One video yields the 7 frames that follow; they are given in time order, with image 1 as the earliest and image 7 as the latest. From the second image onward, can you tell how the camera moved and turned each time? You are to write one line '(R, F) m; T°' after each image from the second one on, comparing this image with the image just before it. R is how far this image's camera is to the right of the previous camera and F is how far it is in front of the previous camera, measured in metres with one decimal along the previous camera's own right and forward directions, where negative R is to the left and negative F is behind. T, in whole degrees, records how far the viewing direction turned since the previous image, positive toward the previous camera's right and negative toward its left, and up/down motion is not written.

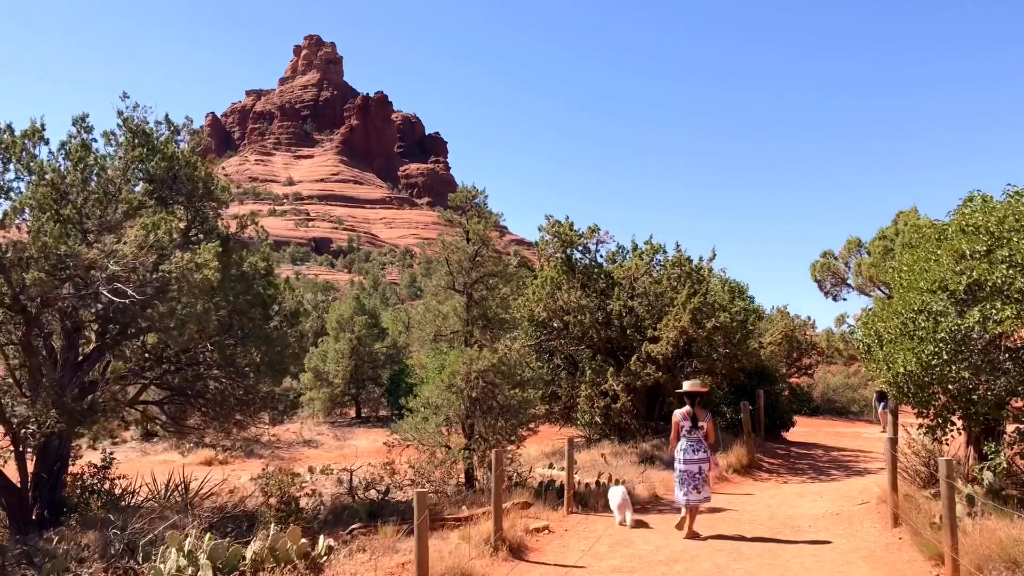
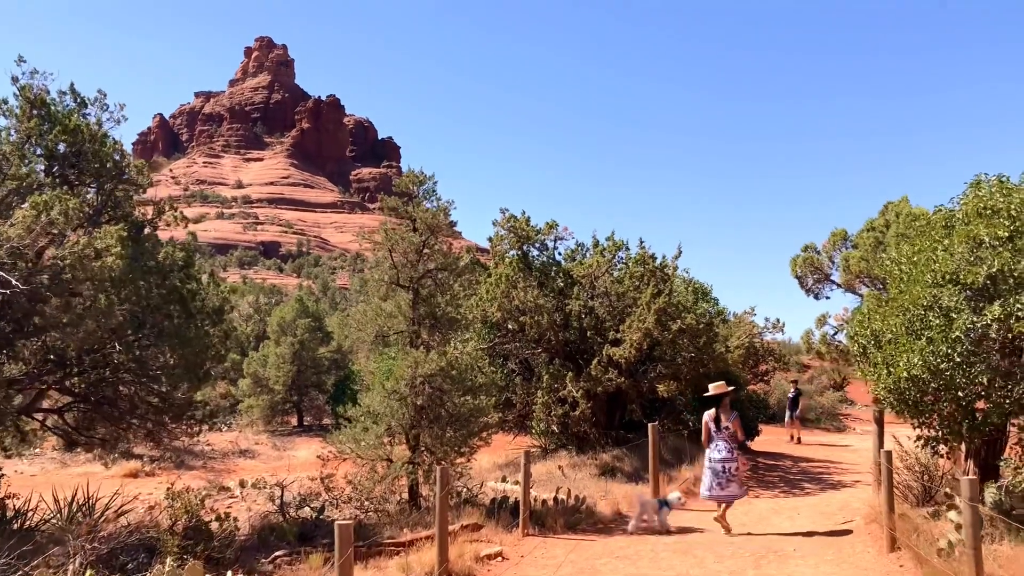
(0.0, +1.1) m; +3°
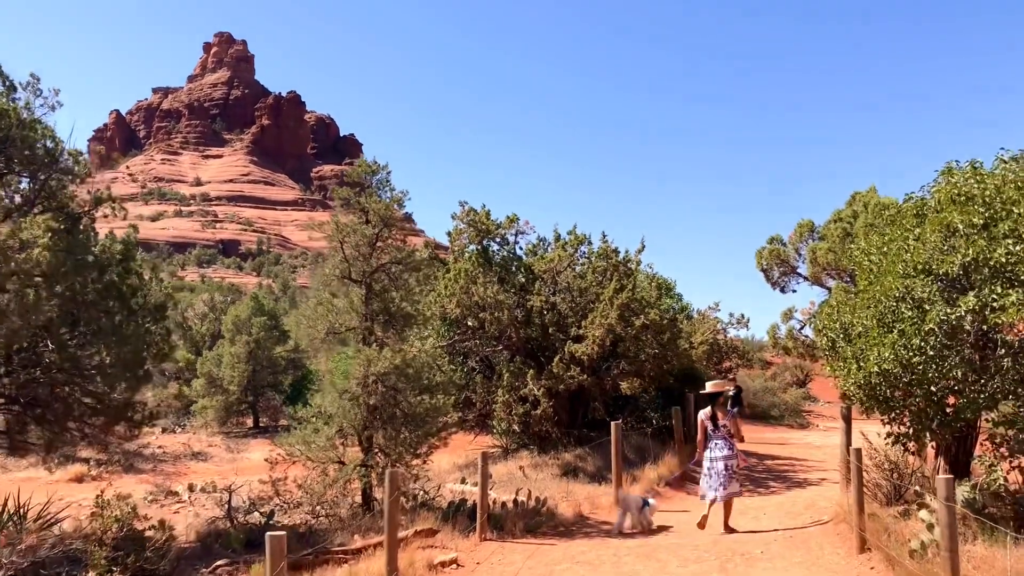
(+0.1, +0.4) m; +2°
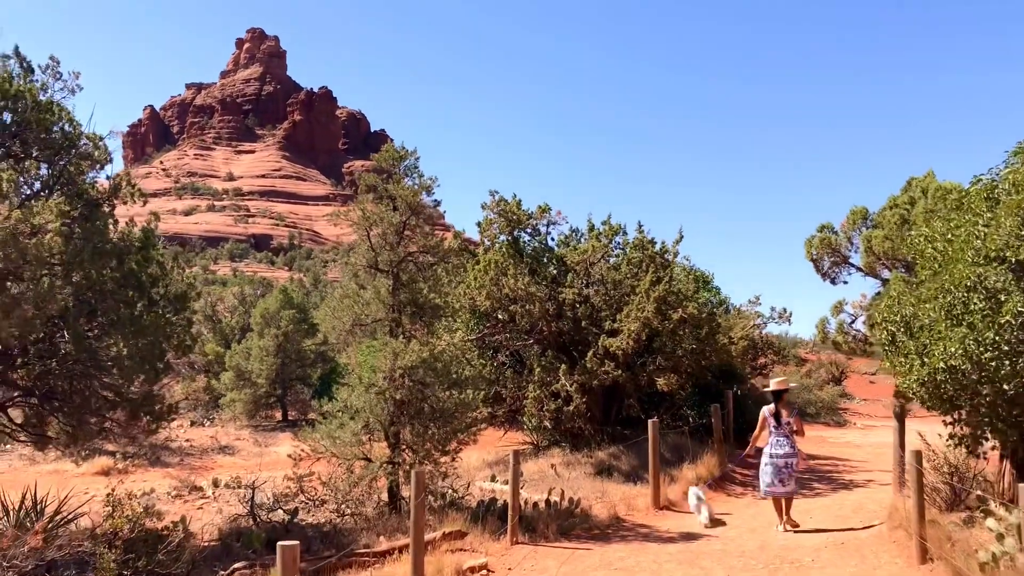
(0.0, +0.5) m; -2°
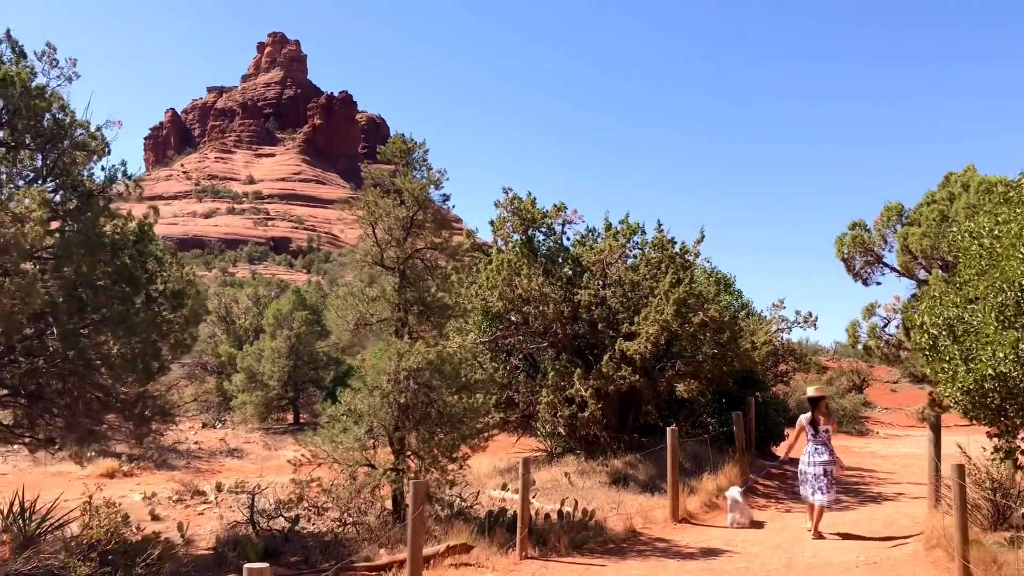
(+0.1, +0.5) m; -1°
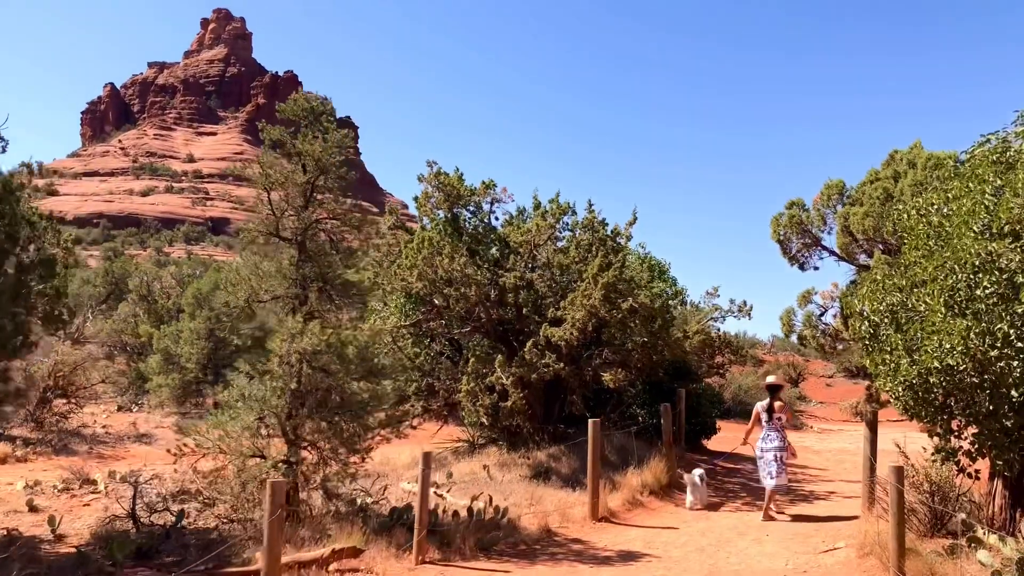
(+0.3, +0.8) m; +3°
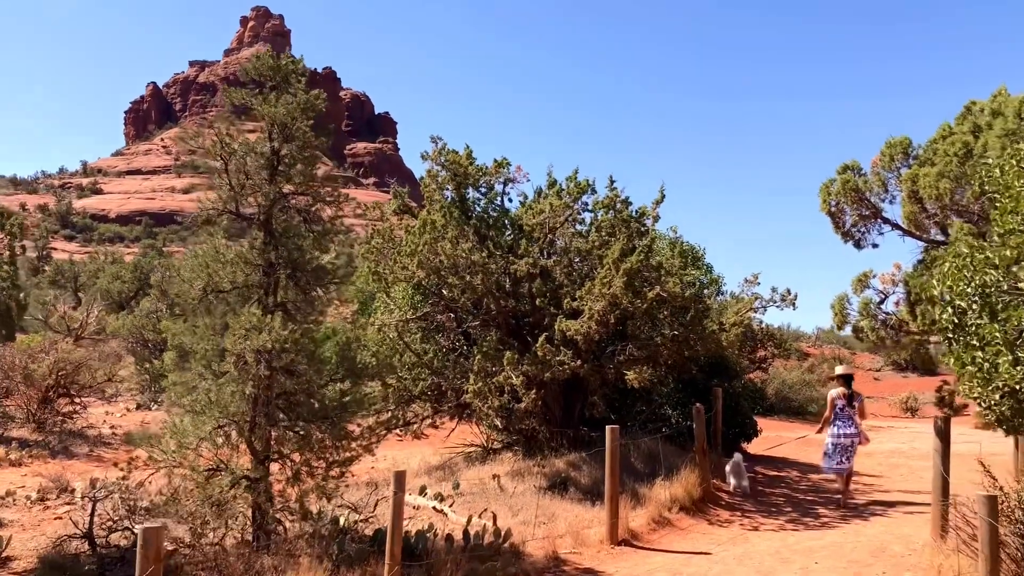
(+0.3, +1.2) m; -2°
